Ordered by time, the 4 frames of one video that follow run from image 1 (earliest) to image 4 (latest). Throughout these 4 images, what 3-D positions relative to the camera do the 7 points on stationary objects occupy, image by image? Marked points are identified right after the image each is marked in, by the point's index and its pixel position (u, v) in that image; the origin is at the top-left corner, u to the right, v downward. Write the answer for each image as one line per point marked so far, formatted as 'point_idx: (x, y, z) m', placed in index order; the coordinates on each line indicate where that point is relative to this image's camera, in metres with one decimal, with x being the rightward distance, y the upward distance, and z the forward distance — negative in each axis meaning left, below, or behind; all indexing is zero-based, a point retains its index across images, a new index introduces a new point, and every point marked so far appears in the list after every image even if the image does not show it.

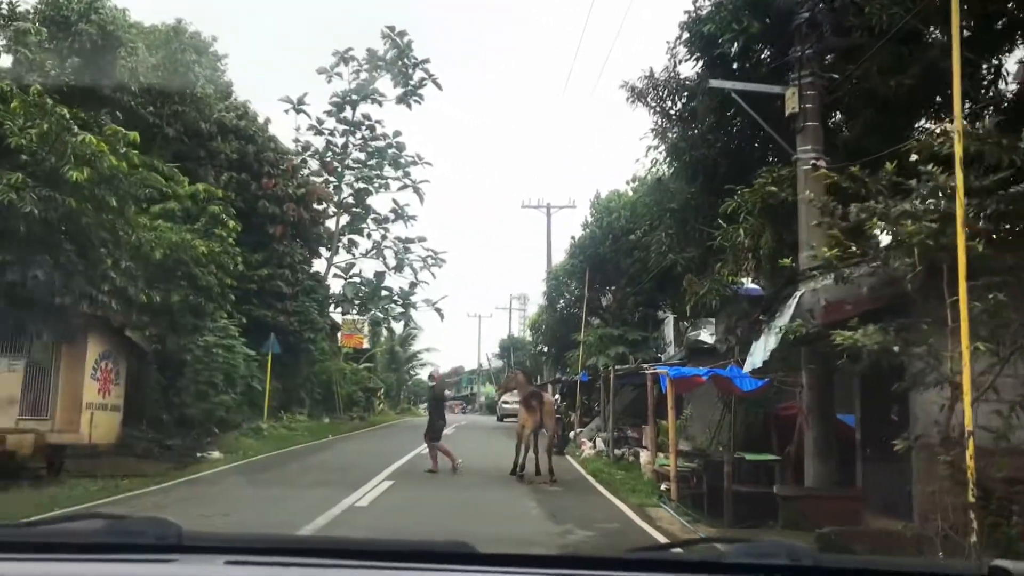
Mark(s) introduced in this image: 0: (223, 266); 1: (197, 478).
0: (-5.2, +0.4, +16.7) m
1: (-4.3, -2.6, +13.0) m
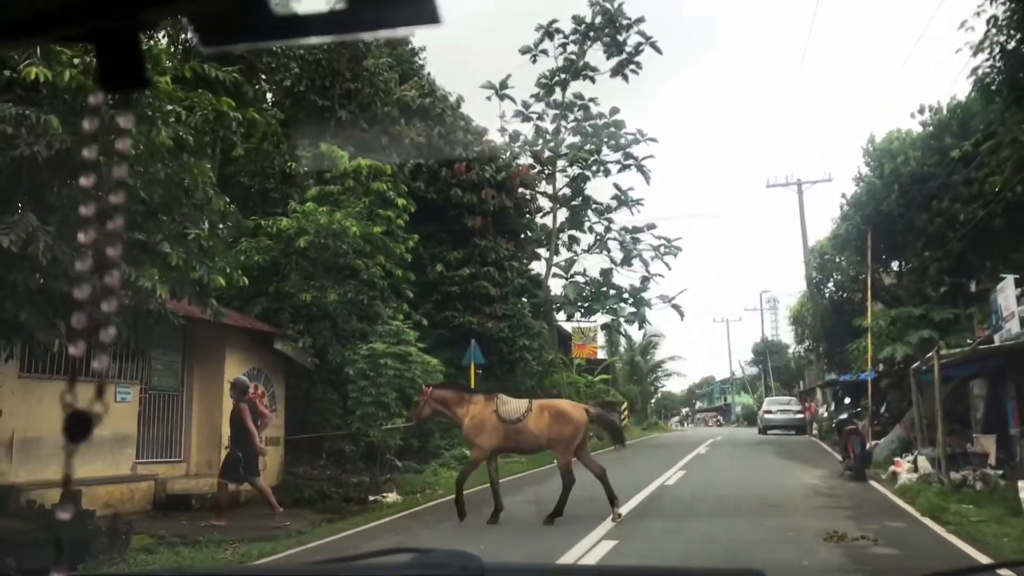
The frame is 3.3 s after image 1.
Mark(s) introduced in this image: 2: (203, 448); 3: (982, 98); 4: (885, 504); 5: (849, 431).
0: (-1.7, +0.4, +13.2) m
1: (-1.6, -2.4, +9.3) m
2: (-3.8, -2.0, +11.4) m
3: (+5.1, +2.1, +10.2) m
4: (+4.3, -2.5, +10.9) m
5: (+5.2, -2.2, +14.4) m
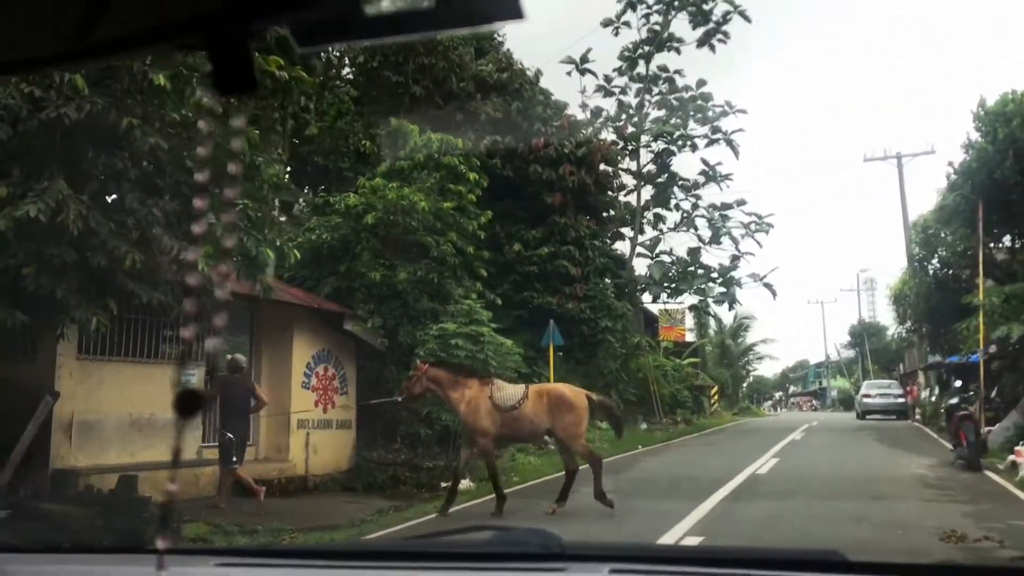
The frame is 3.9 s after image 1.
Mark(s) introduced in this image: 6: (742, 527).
0: (-0.6, +0.7, +12.6) m
1: (-0.8, -2.2, +8.8) m
2: (-2.9, -1.7, +11.1) m
3: (+5.9, +2.4, +9.0) m
4: (+5.2, -2.2, +9.8) m
5: (+6.4, -1.8, +13.2) m
6: (+2.0, -2.1, +7.9) m
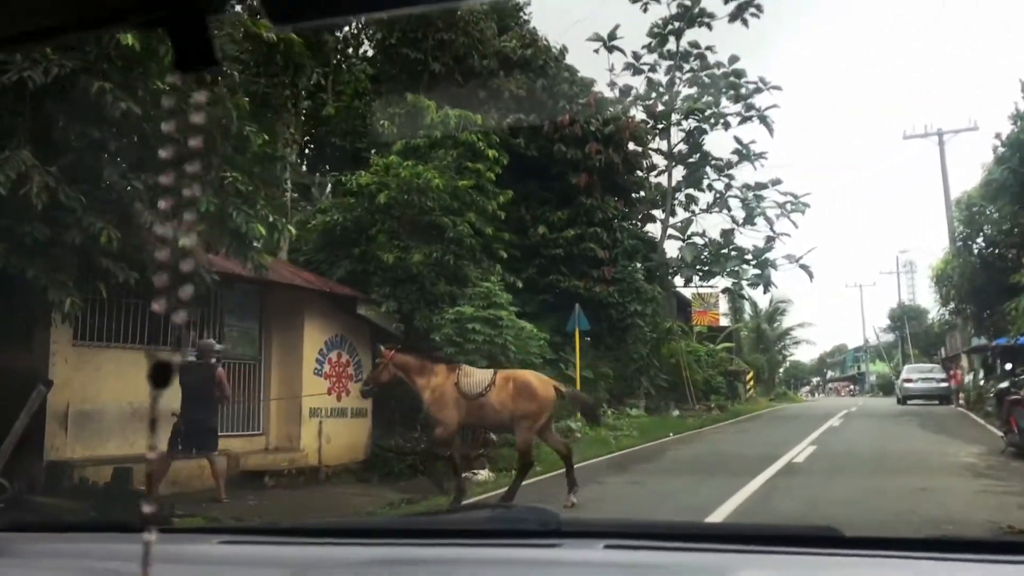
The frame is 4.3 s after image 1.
0: (-0.4, +1.0, +12.1) m
1: (-0.7, -2.0, +8.3) m
2: (-2.6, -1.5, +10.6) m
3: (+6.0, +2.6, +8.2) m
4: (+5.4, -2.0, +9.1) m
5: (+6.7, -1.5, +12.5) m
6: (+2.1, -1.9, +7.4) m
